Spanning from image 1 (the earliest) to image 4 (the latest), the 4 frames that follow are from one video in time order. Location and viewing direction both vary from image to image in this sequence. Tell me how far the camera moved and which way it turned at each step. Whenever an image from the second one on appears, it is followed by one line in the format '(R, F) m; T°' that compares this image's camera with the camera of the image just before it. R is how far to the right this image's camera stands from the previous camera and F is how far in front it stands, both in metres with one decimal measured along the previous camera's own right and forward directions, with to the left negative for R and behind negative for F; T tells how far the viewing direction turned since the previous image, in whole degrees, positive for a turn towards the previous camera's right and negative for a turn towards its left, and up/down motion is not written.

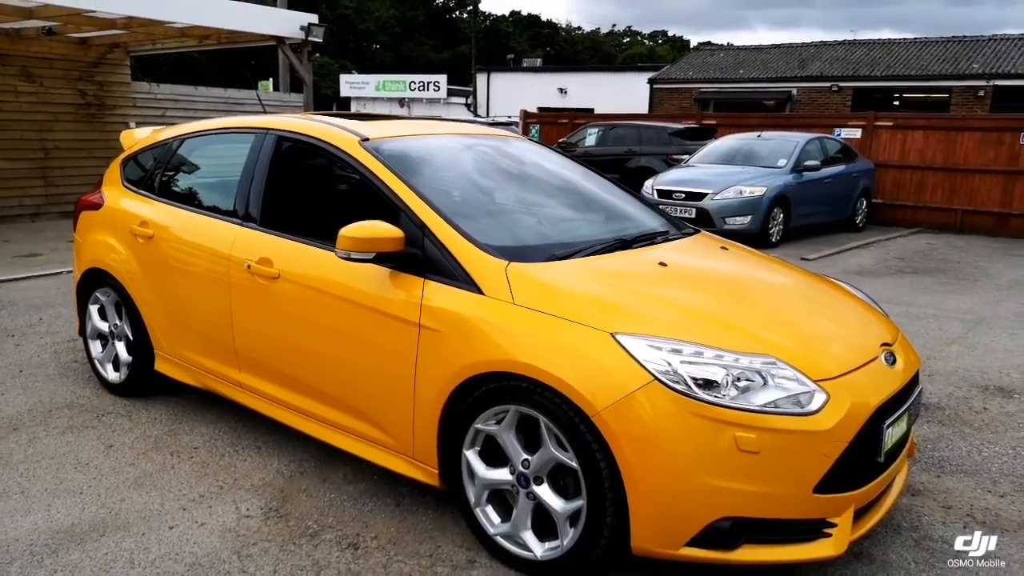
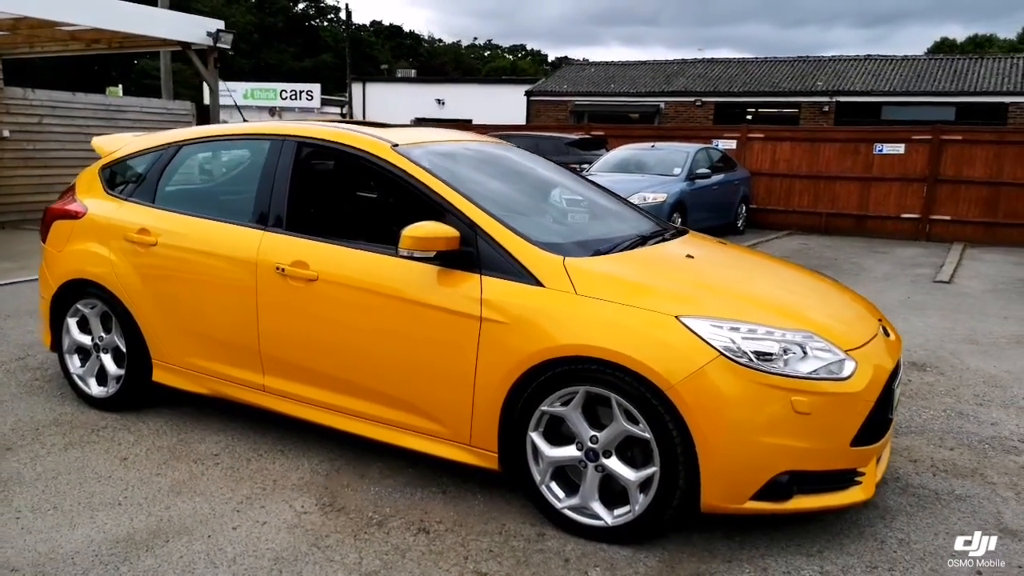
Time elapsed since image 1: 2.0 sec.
(-0.8, -0.2) m; +10°
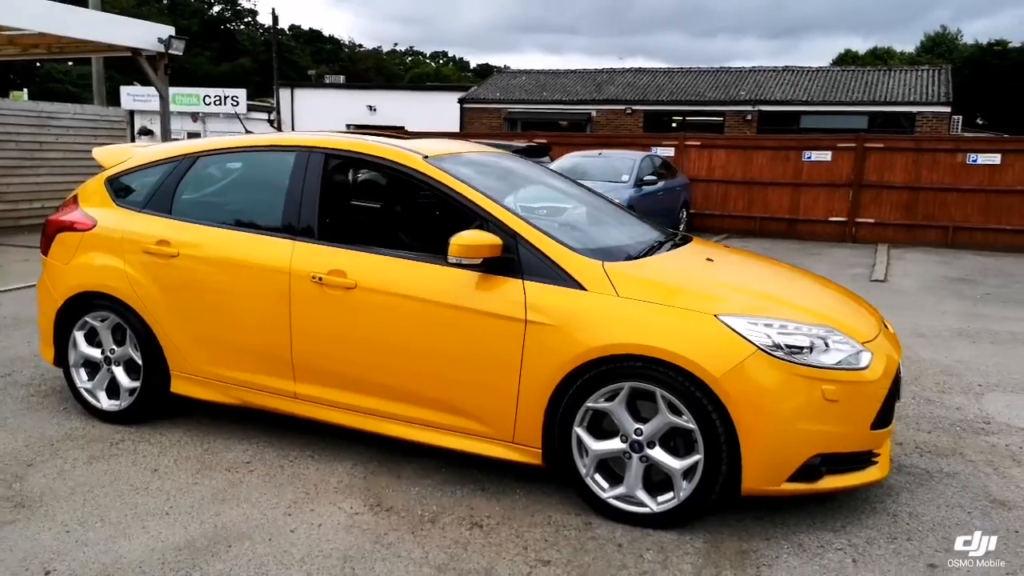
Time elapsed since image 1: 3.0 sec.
(-0.5, -0.2) m; +6°
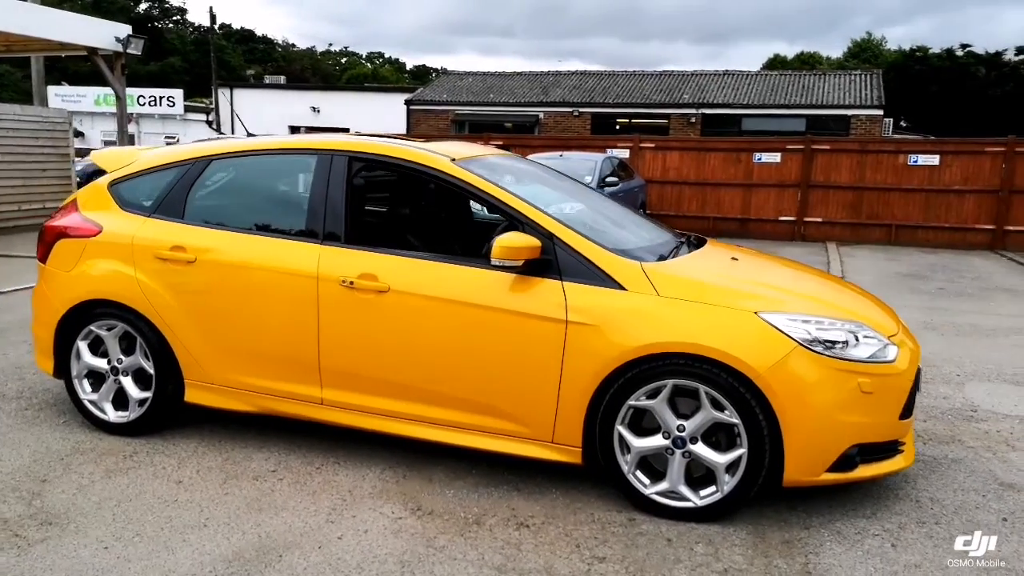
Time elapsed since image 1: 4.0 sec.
(-0.4, 0.0) m; +4°
